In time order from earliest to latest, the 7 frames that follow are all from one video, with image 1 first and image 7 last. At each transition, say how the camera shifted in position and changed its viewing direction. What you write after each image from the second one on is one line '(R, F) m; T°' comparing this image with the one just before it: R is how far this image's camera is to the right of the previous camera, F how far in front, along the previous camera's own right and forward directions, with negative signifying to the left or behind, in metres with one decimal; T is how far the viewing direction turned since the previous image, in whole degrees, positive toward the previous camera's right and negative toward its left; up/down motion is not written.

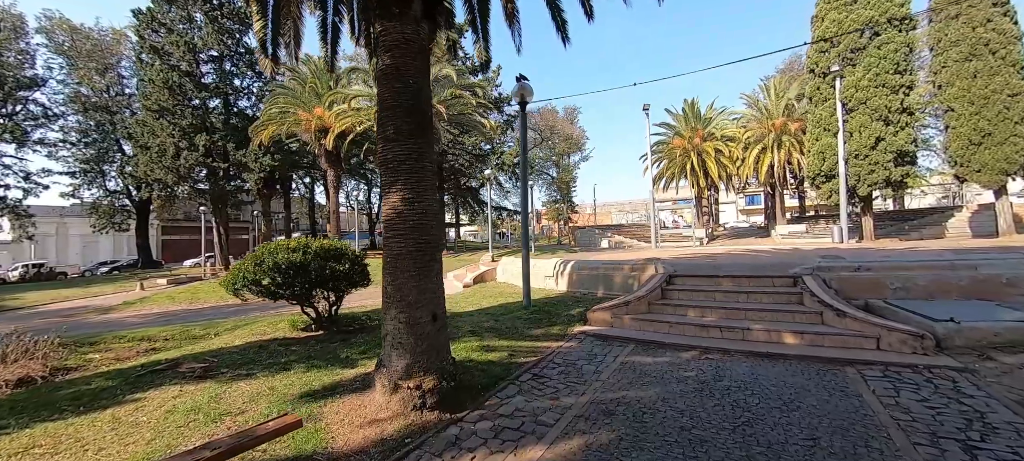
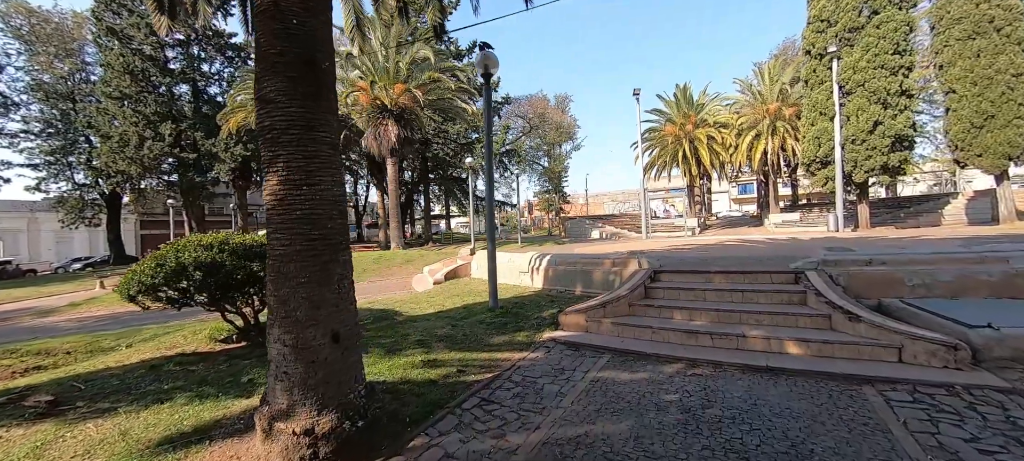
(+0.5, +1.0) m; +1°
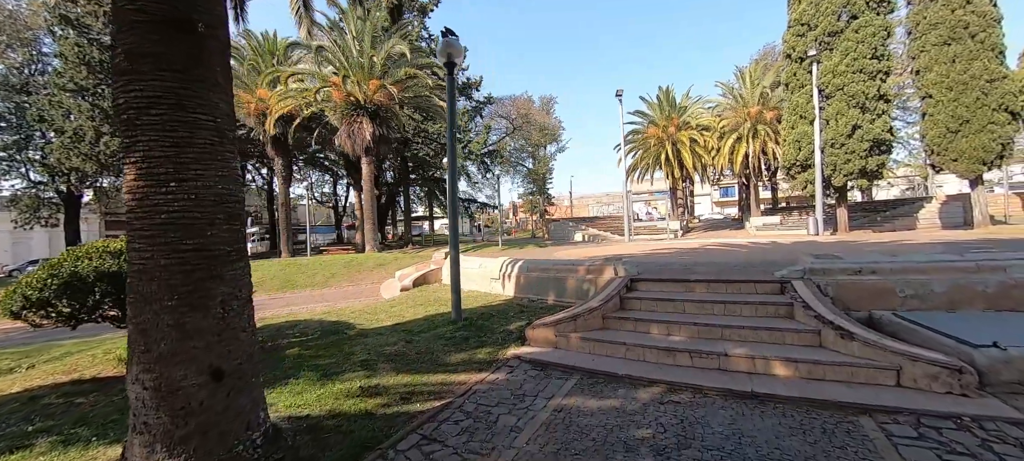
(+0.3, +0.6) m; +2°
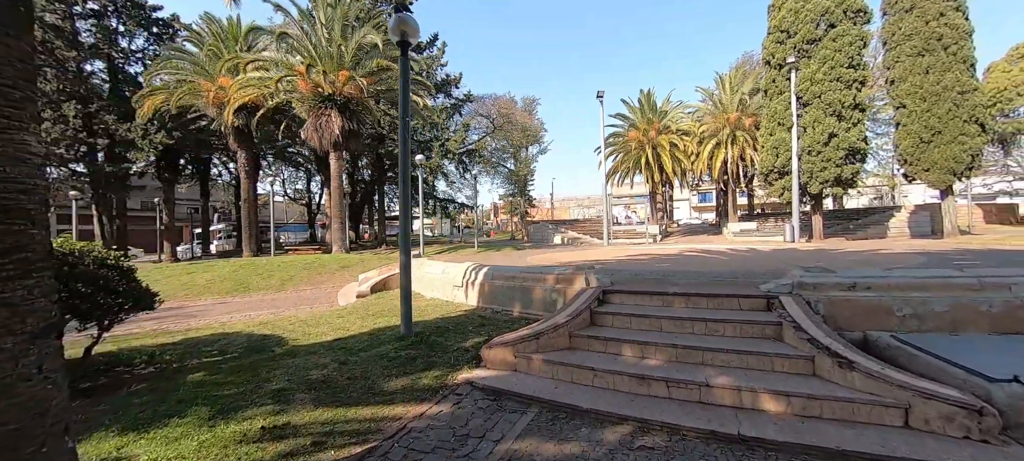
(+0.3, +0.7) m; +3°
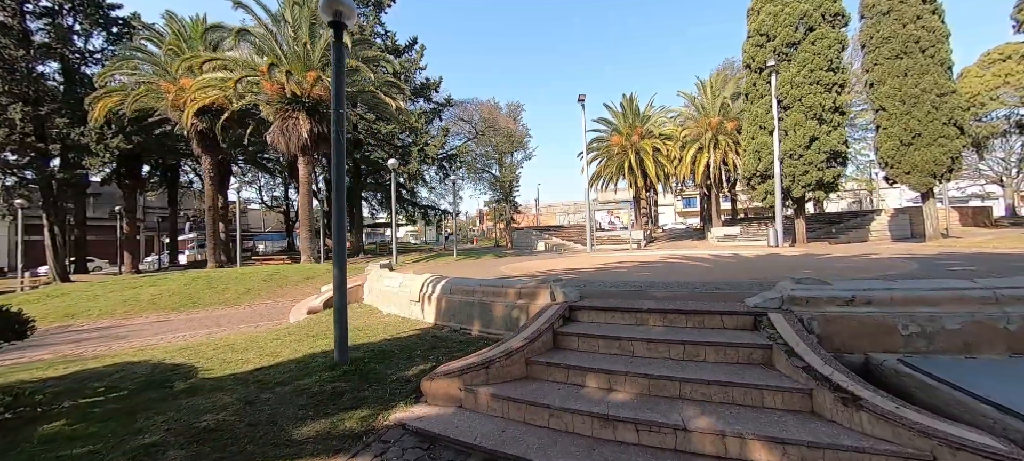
(+0.4, +0.8) m; +2°
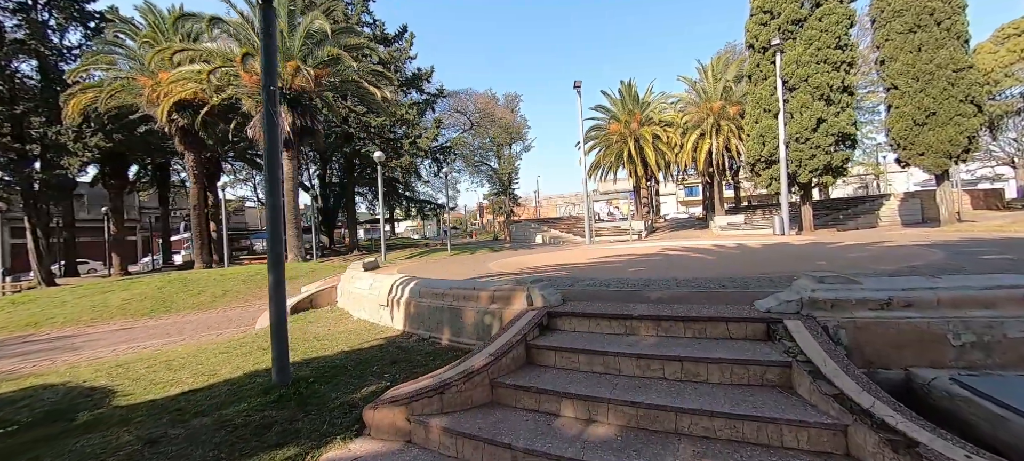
(+0.4, +0.8) m; 0°
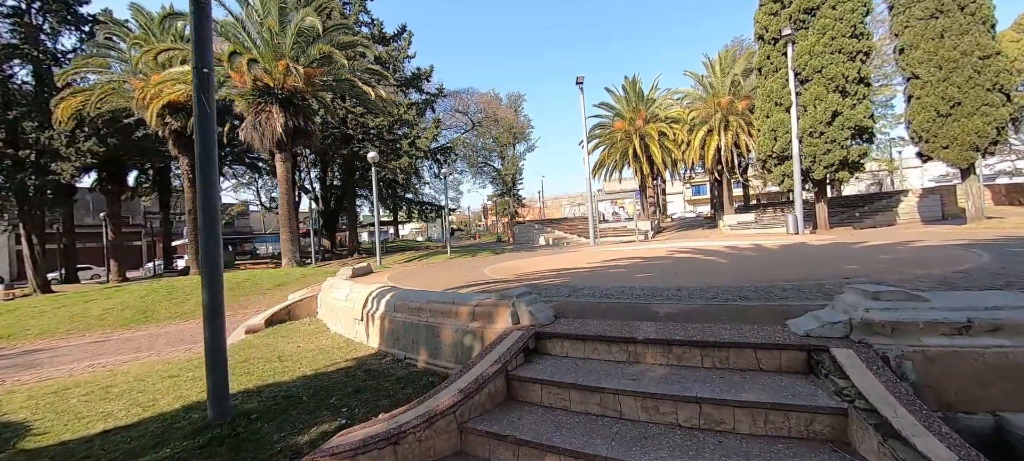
(+0.2, +0.7) m; -1°
